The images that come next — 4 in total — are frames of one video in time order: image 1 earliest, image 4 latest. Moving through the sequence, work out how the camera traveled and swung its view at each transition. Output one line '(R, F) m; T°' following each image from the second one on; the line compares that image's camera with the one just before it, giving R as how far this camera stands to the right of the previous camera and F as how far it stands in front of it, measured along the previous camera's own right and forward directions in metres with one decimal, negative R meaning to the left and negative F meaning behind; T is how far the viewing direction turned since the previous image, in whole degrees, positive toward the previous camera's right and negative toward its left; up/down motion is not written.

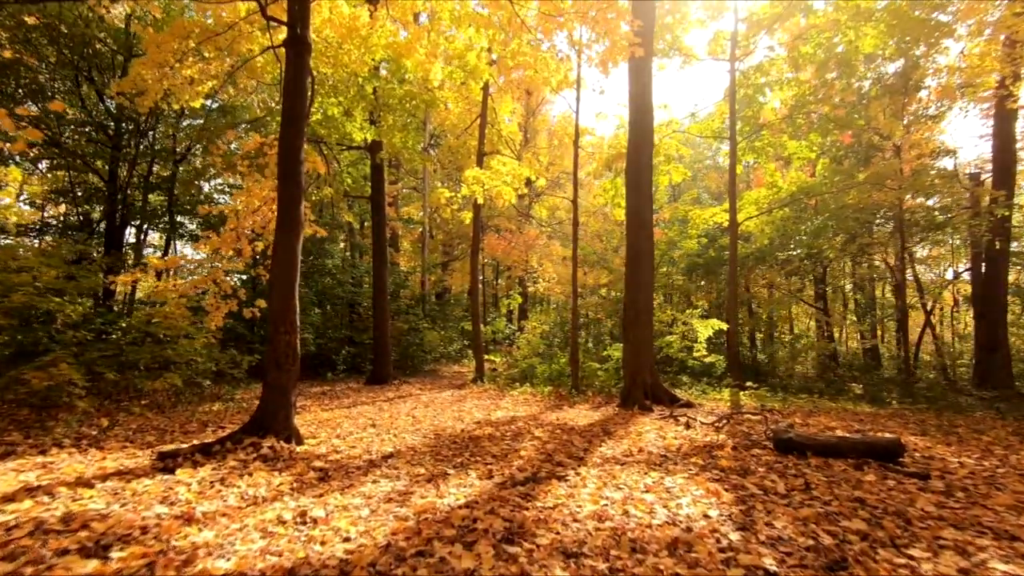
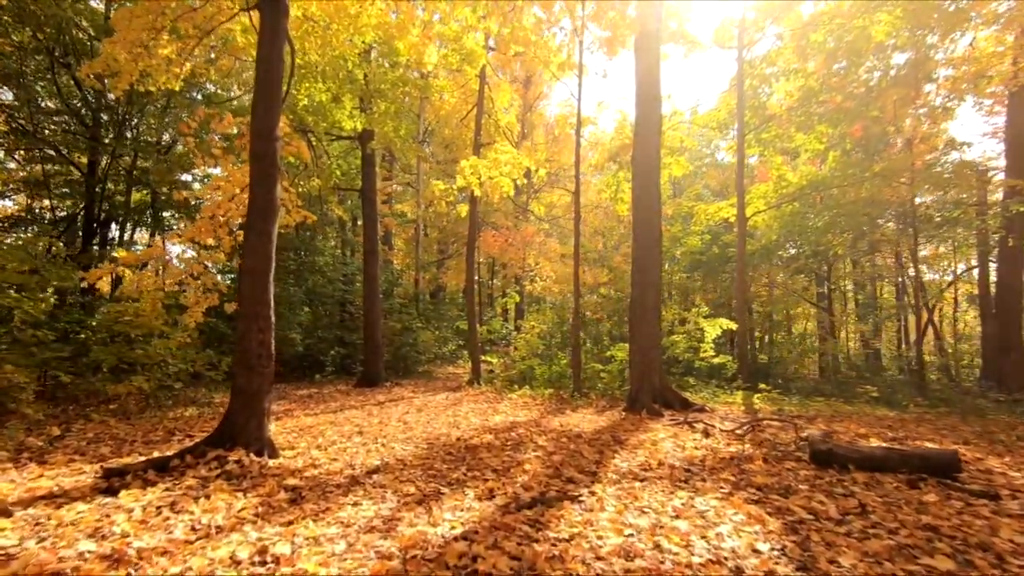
(-0.1, +0.6) m; +1°
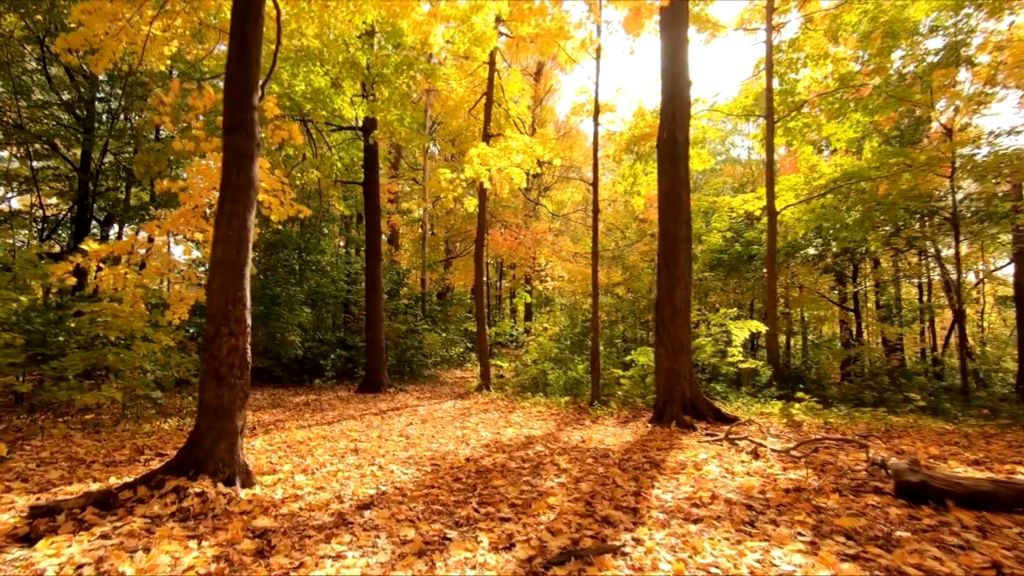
(-0.1, +0.7) m; -1°
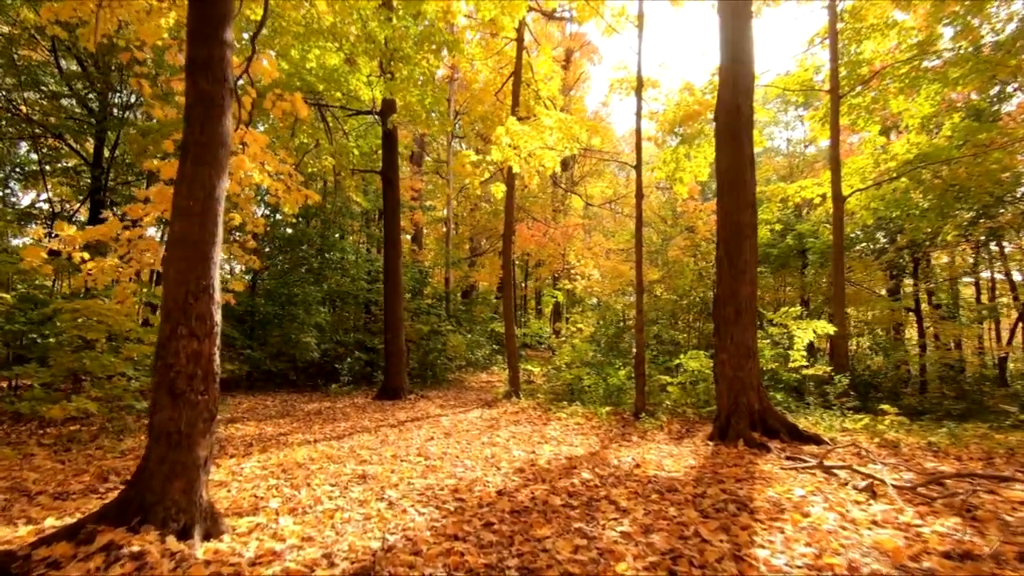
(-0.1, +1.0) m; -3°
